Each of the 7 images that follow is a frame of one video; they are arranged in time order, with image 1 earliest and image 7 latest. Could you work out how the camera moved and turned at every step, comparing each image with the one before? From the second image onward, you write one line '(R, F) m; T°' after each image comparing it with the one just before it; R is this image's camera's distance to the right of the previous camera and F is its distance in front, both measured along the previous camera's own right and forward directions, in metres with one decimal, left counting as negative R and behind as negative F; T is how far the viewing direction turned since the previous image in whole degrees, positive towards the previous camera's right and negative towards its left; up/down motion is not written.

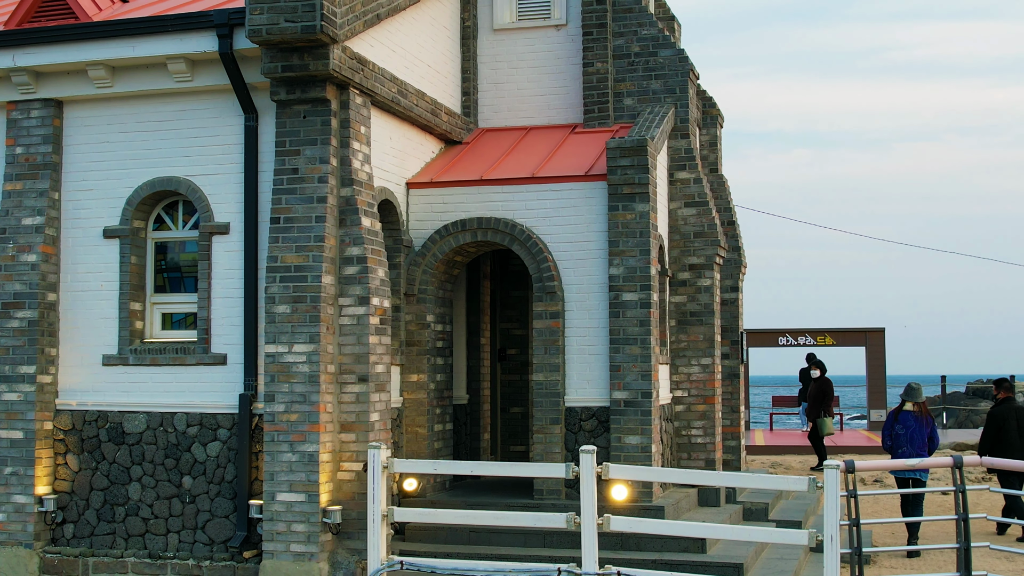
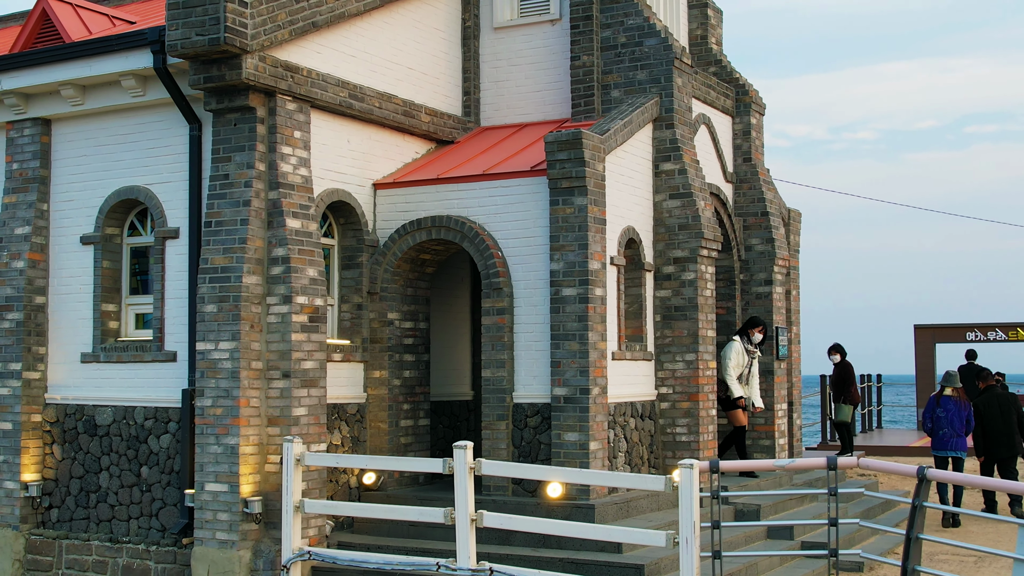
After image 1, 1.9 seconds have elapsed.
(+3.2, +0.3) m; -13°
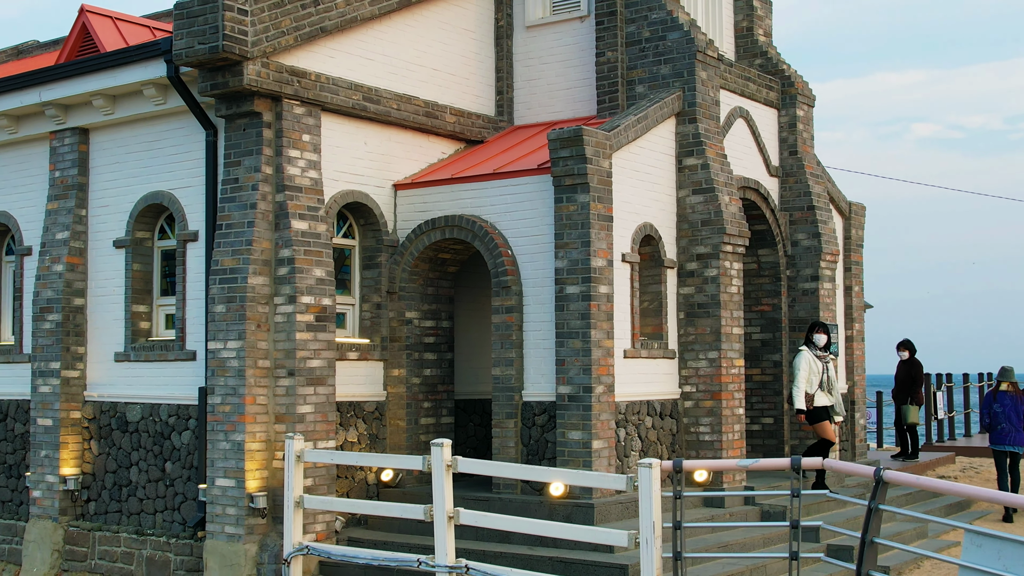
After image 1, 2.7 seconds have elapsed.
(+1.4, +0.1) m; -7°
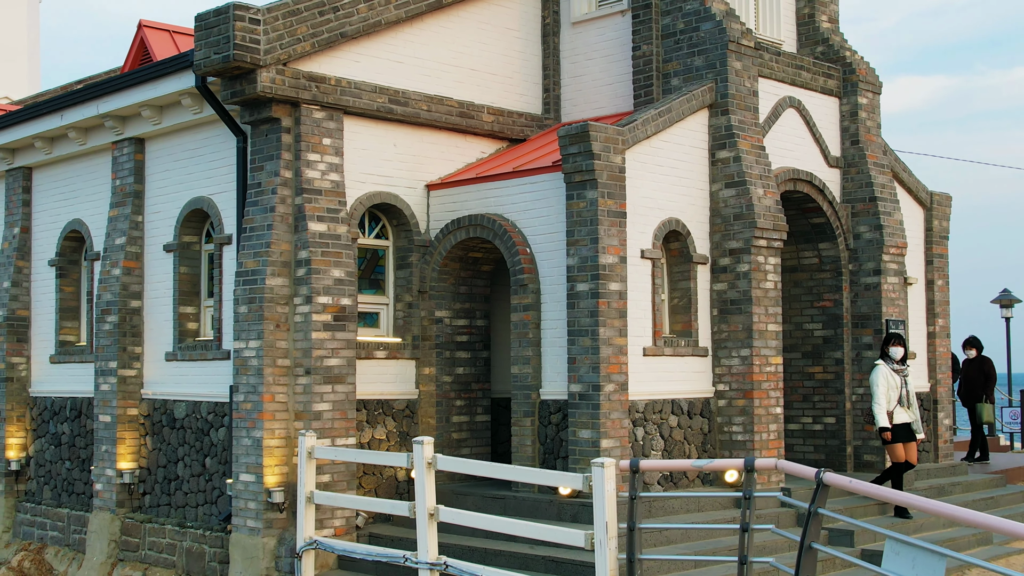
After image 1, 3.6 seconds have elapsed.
(+1.7, +0.2) m; -9°
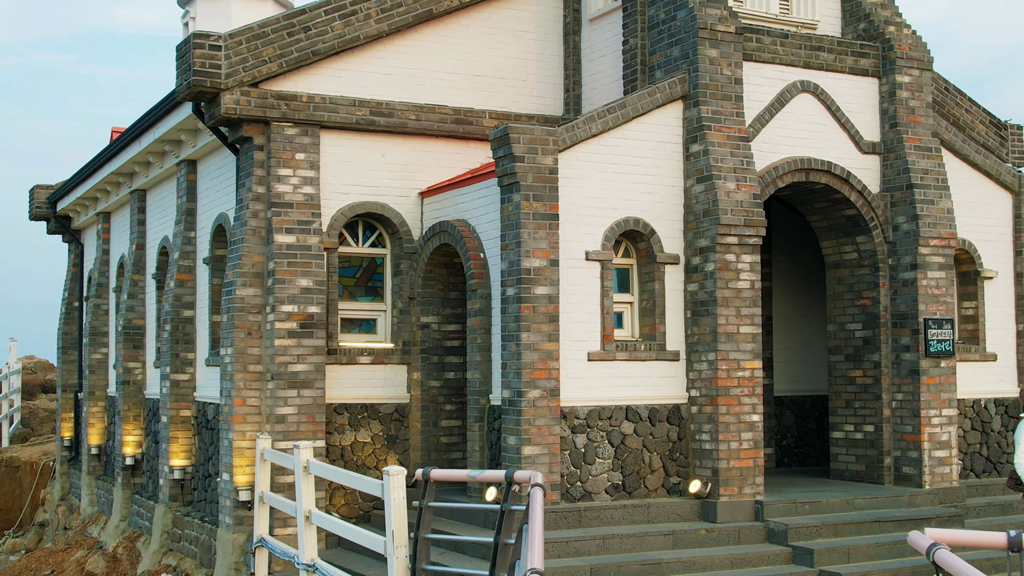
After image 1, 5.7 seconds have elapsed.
(+4.1, +0.7) m; -17°
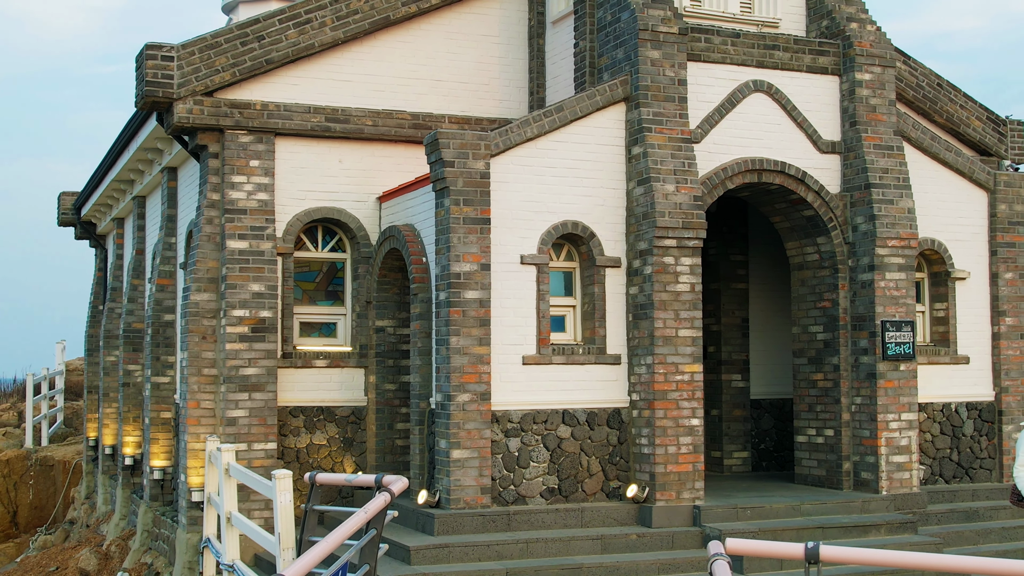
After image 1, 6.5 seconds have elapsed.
(+1.5, 0.0) m; -4°
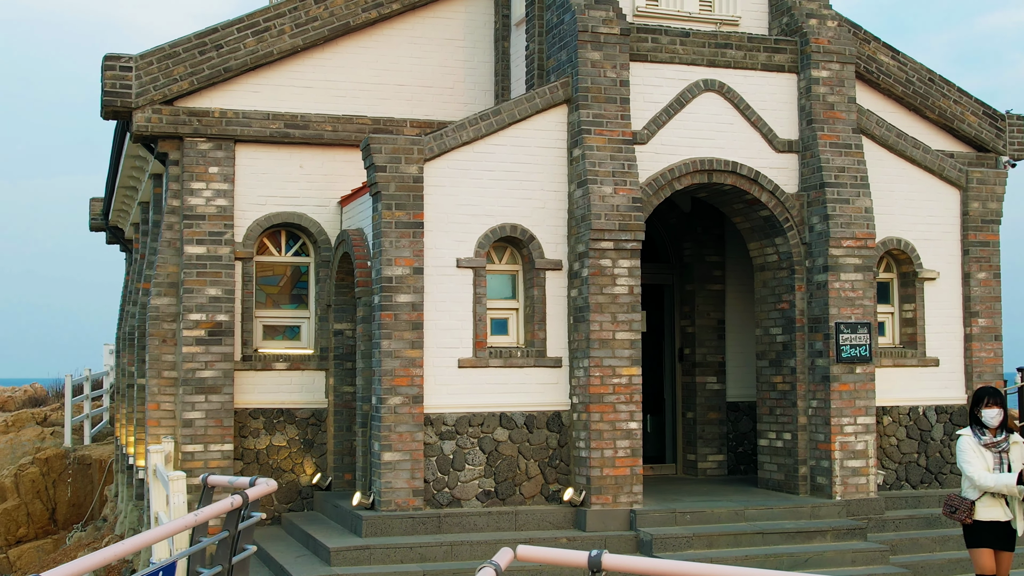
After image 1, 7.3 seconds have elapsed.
(+1.5, 0.0) m; -5°
